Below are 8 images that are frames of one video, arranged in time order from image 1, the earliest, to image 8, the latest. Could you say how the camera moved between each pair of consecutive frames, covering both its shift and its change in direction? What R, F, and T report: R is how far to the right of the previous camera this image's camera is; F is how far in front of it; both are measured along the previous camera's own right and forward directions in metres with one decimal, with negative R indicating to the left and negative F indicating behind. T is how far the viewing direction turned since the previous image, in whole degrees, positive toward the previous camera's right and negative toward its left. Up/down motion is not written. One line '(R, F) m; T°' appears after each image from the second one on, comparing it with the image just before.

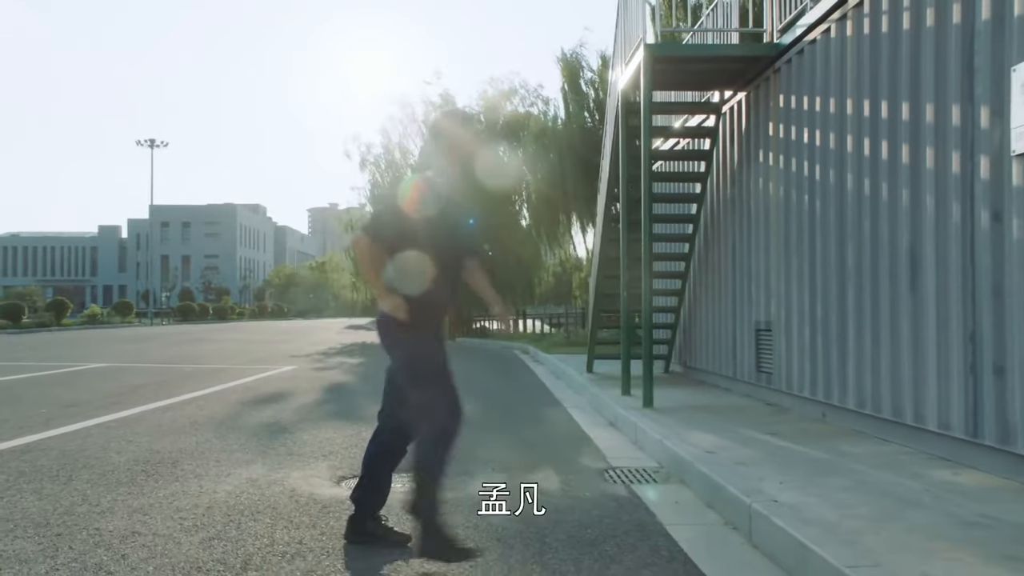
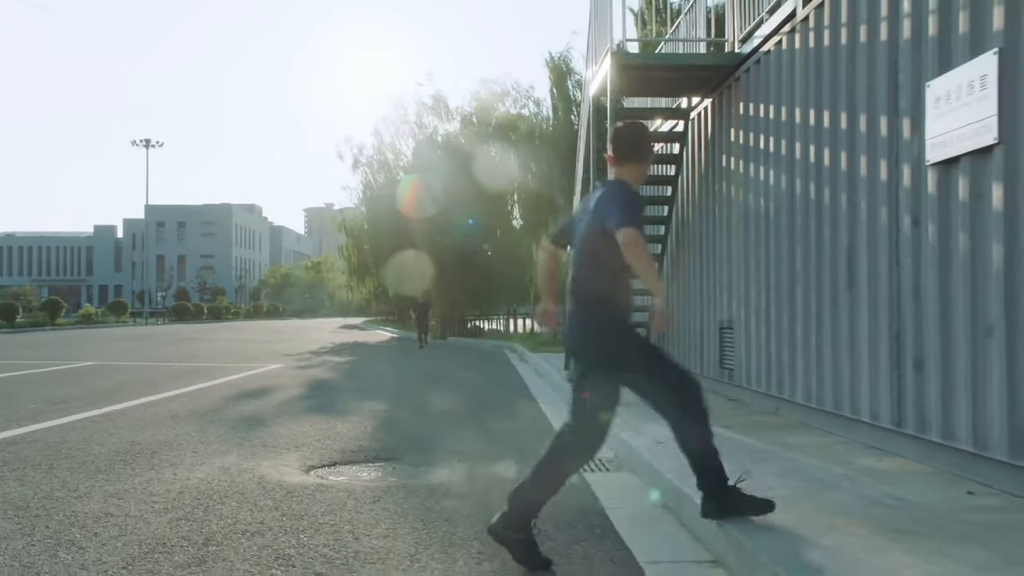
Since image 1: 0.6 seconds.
(+0.3, -0.3) m; 0°
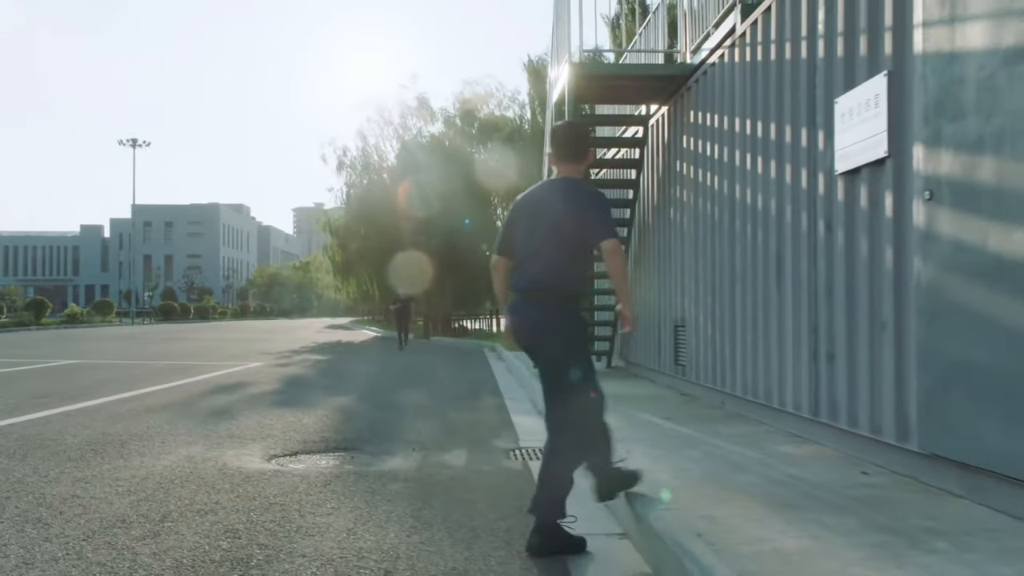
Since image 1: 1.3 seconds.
(+0.3, -0.4) m; +1°
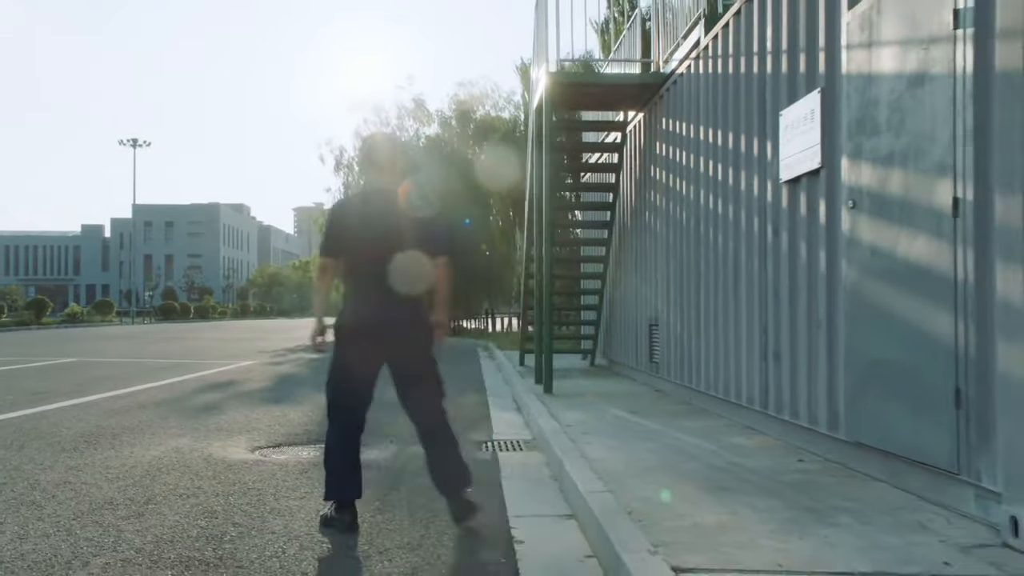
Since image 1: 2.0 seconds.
(+0.2, -0.4) m; 0°
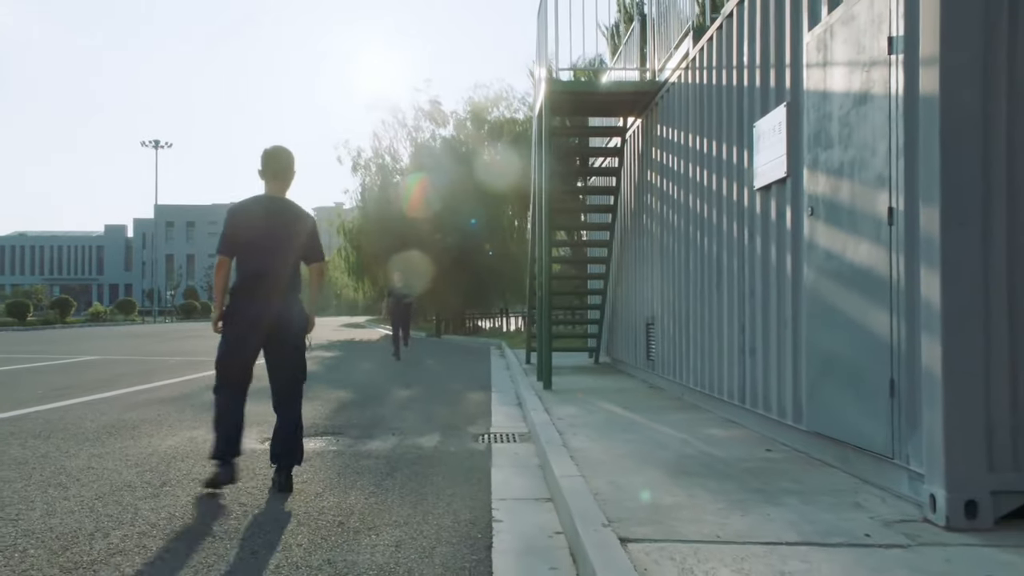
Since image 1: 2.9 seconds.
(+0.2, -0.4) m; -1°
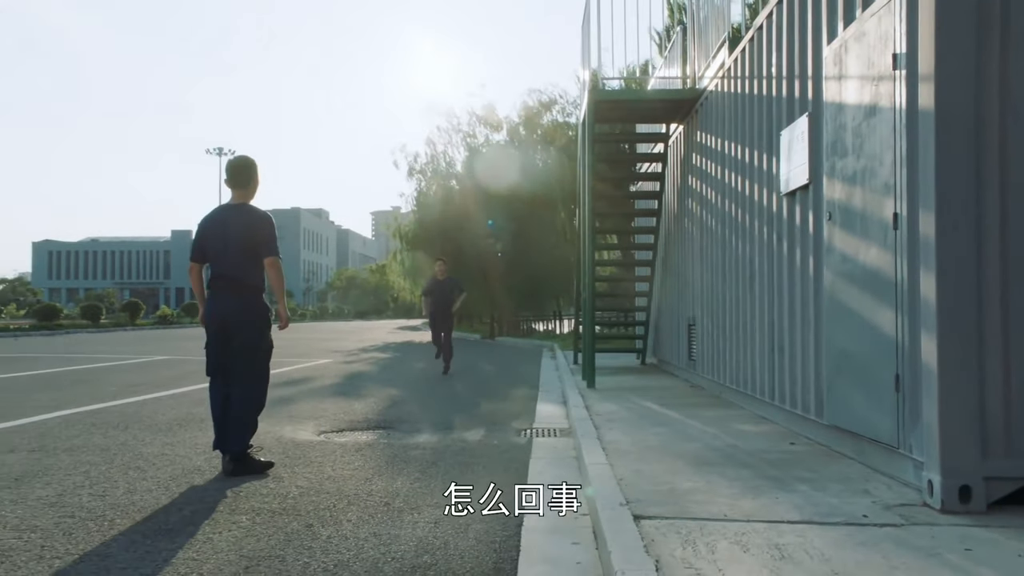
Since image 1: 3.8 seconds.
(+0.1, -0.4) m; -4°
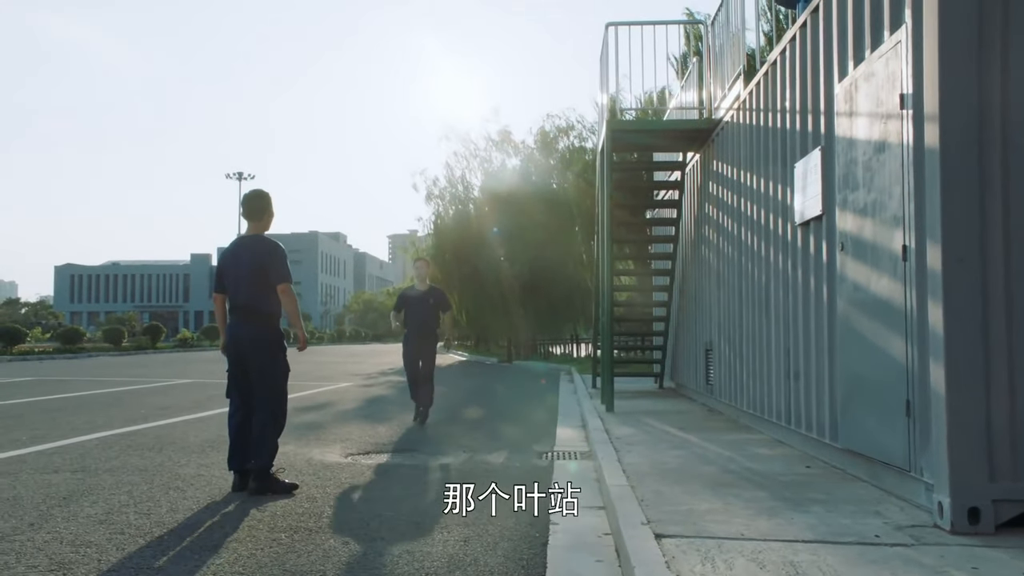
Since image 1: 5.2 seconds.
(-0.1, -0.2) m; -1°
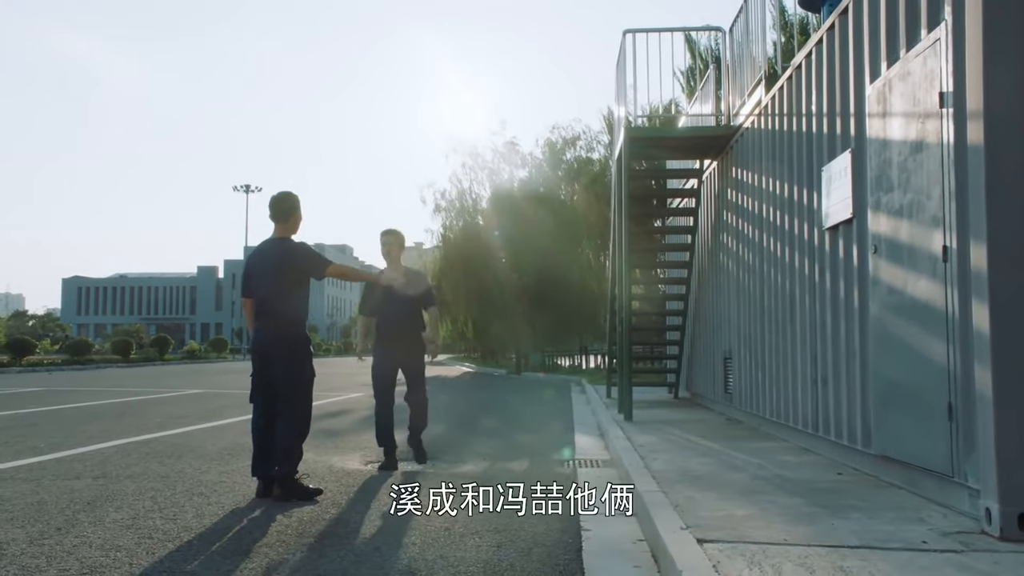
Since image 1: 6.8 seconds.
(-0.1, +0.1) m; 0°
